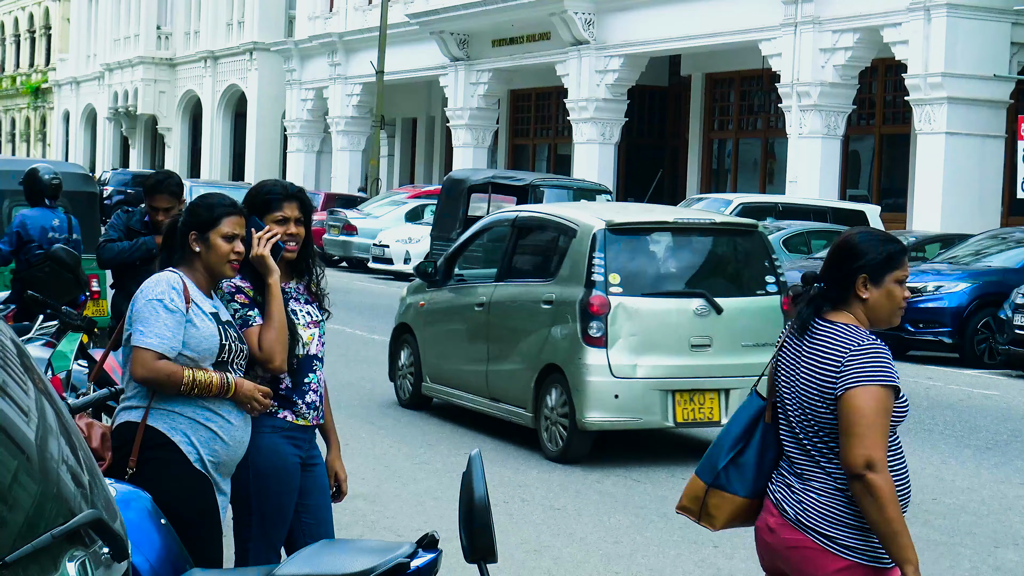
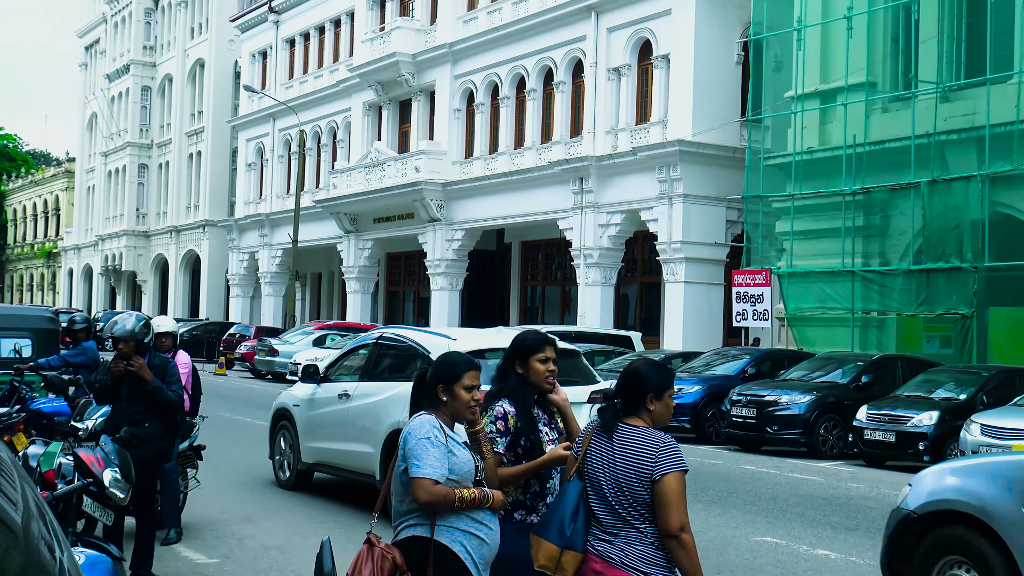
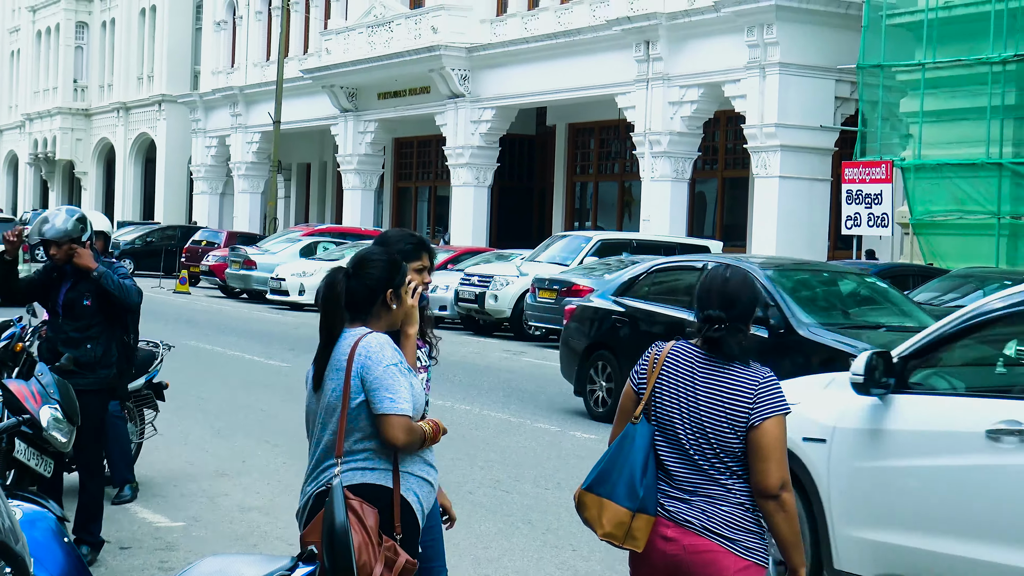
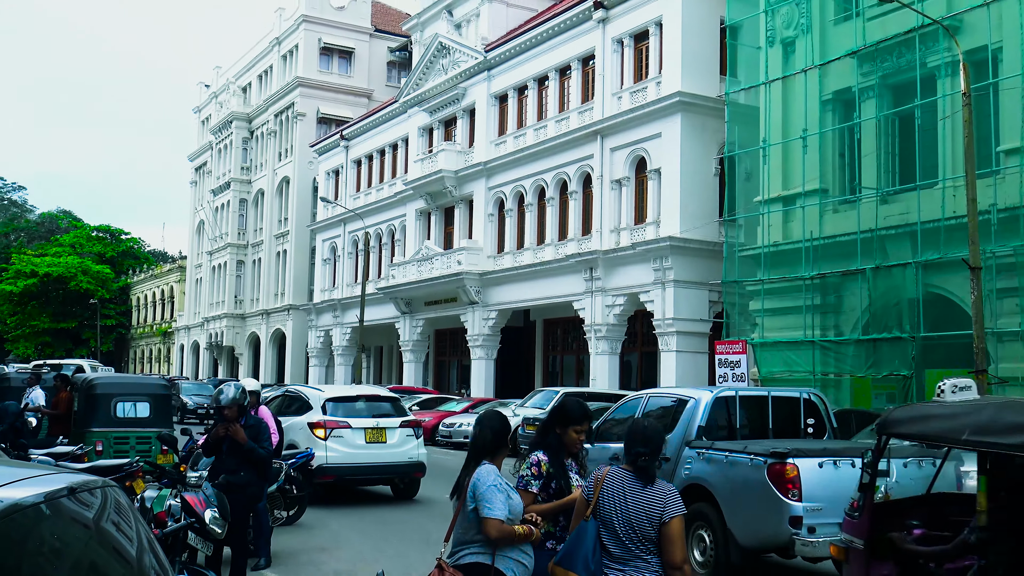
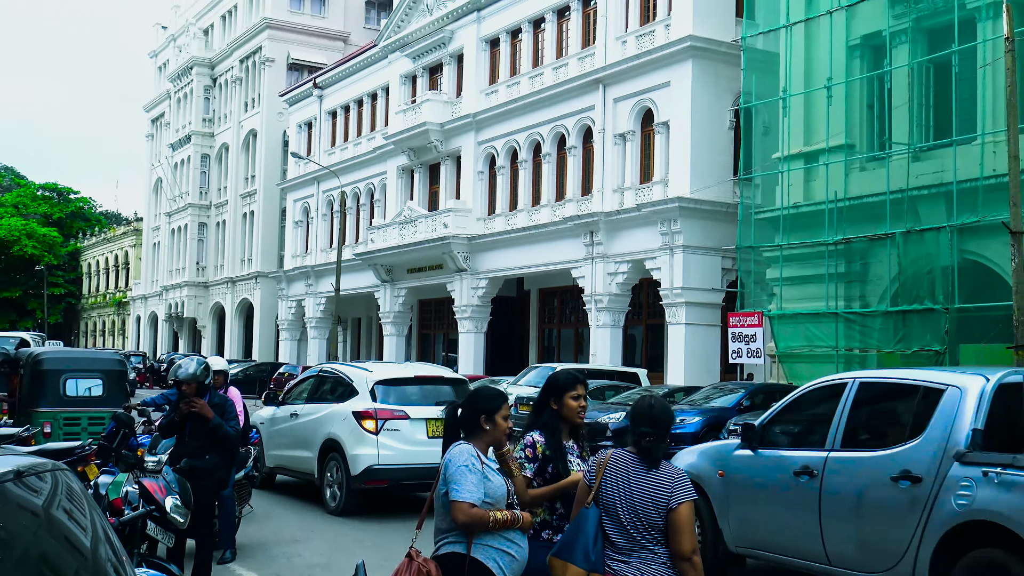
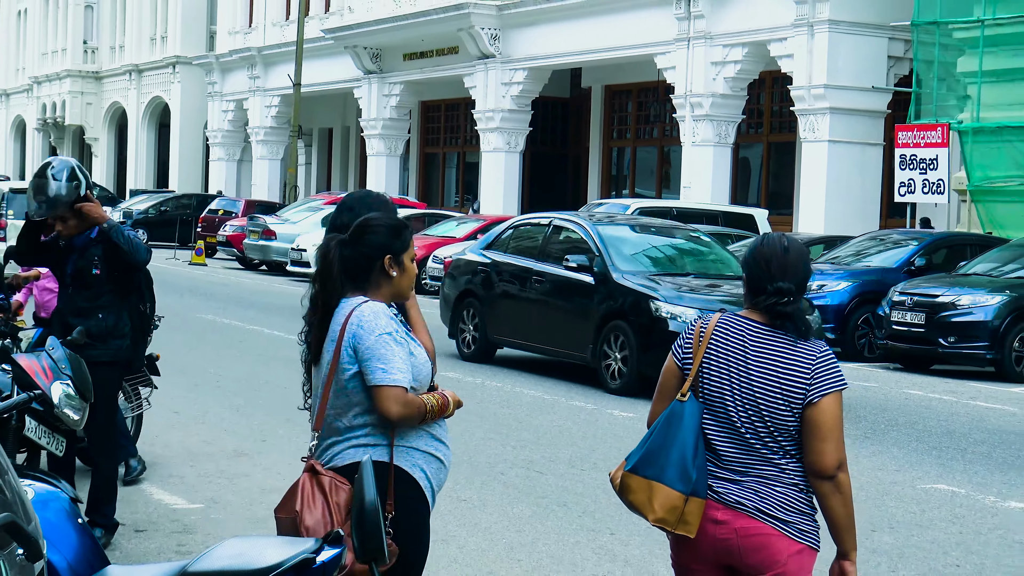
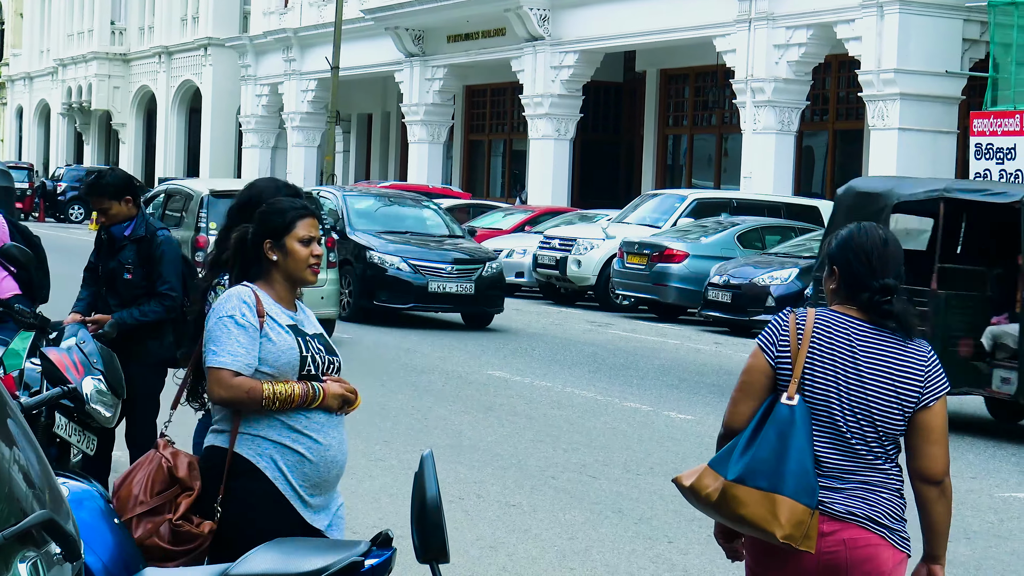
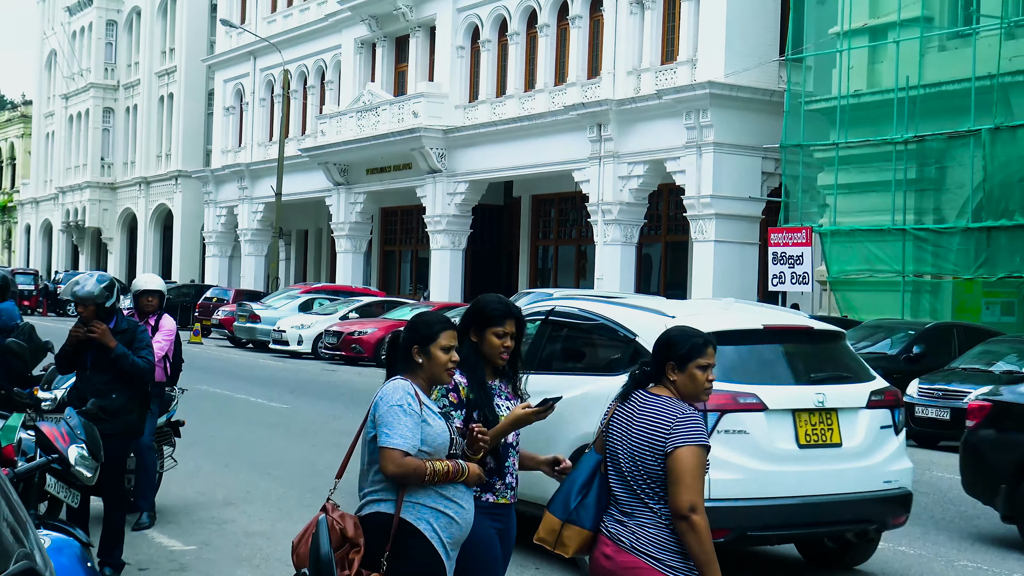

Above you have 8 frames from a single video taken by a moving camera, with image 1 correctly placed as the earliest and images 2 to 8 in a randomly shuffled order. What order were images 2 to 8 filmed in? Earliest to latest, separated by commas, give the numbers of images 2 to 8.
7, 6, 3, 8, 2, 5, 4
